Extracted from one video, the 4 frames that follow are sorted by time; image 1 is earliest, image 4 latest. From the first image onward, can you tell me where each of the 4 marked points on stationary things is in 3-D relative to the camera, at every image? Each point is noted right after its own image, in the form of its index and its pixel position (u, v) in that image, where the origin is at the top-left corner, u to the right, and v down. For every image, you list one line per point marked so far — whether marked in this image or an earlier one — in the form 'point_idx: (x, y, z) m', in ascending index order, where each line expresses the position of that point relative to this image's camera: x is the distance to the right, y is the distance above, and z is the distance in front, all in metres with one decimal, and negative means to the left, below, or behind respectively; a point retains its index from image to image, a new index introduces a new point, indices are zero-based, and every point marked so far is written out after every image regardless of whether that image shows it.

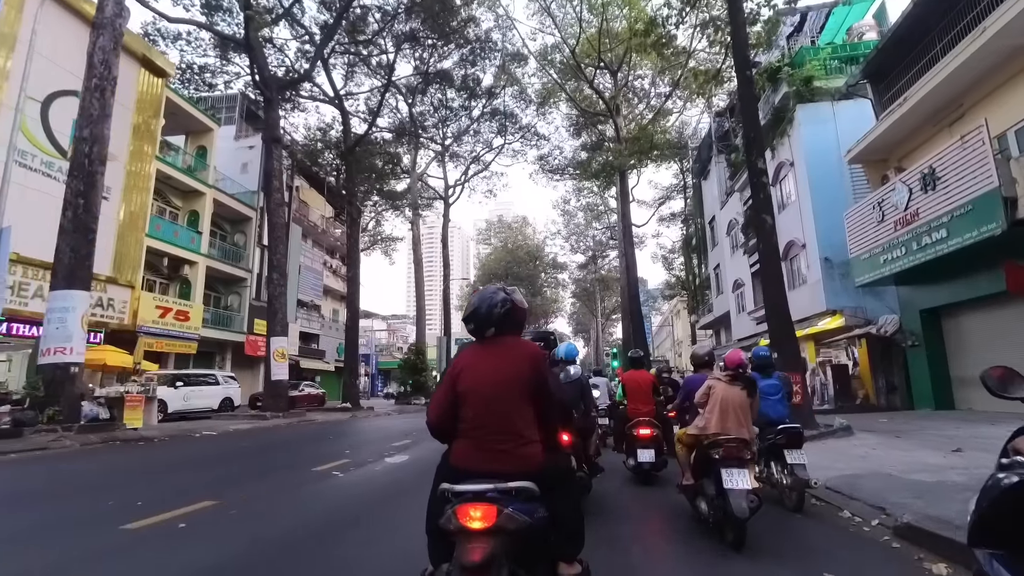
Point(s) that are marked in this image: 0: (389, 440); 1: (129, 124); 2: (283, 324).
0: (-2.9, -3.4, +13.8) m
1: (-11.3, +4.9, +18.0) m
2: (-5.7, -0.9, +15.2) m
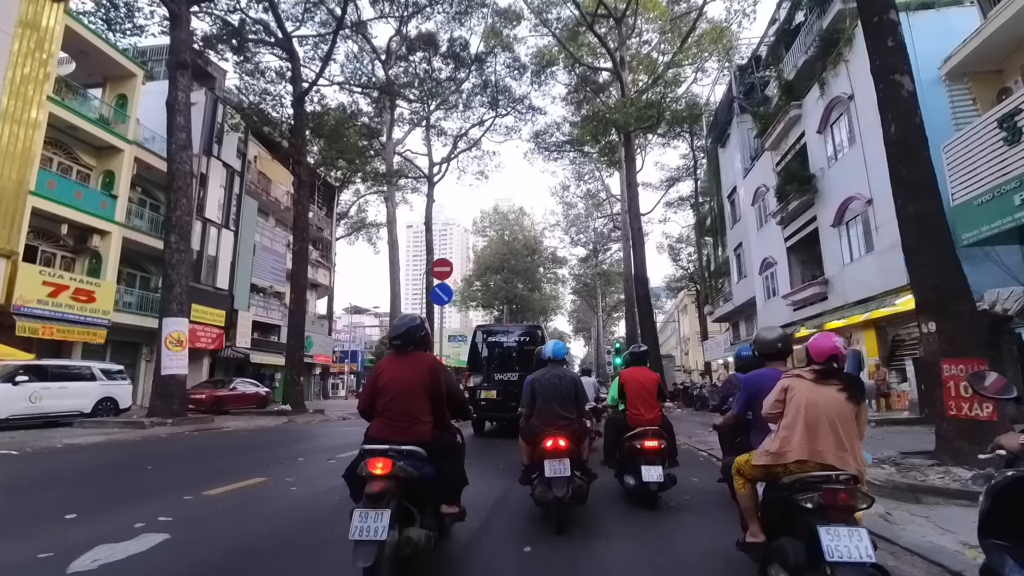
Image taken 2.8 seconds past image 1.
0: (-3.4, -2.8, +10.3) m
1: (-11.8, +5.6, +14.5) m
2: (-6.2, -0.2, +11.6) m
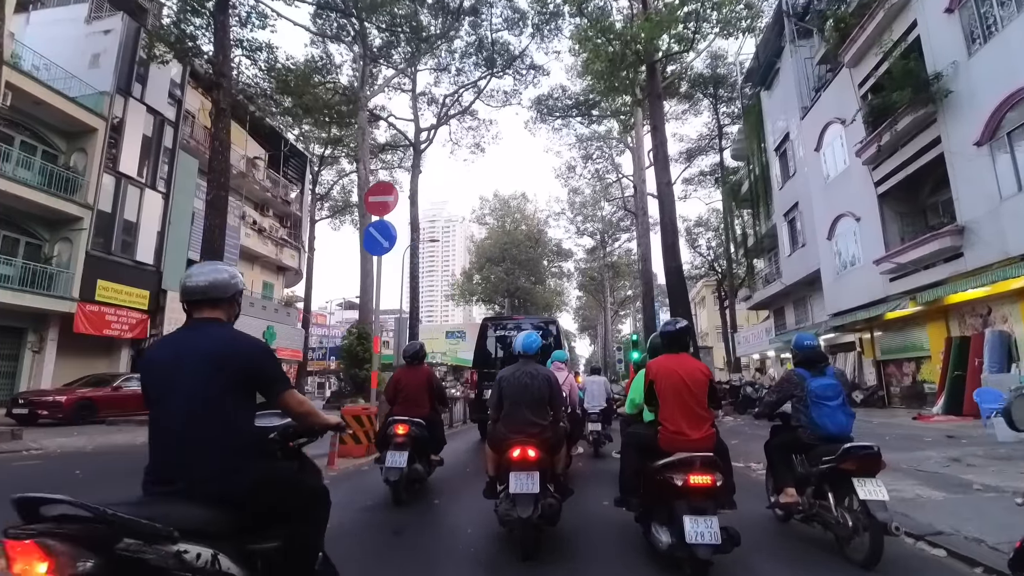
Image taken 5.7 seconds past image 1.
0: (-3.7, -2.0, +6.0) m
1: (-12.0, +6.3, +10.3) m
2: (-6.5, +0.5, +7.4) m
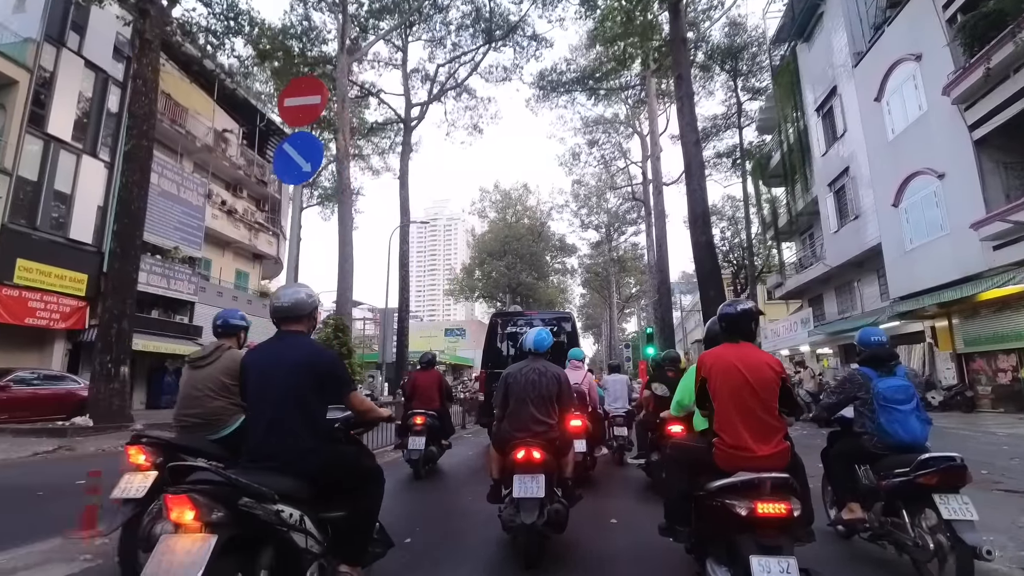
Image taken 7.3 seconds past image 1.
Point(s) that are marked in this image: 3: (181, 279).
0: (-3.8, -1.6, +3.6) m
1: (-12.1, +6.7, +7.9) m
2: (-6.6, +0.9, +5.0) m
3: (-9.9, +0.2, +18.5) m
